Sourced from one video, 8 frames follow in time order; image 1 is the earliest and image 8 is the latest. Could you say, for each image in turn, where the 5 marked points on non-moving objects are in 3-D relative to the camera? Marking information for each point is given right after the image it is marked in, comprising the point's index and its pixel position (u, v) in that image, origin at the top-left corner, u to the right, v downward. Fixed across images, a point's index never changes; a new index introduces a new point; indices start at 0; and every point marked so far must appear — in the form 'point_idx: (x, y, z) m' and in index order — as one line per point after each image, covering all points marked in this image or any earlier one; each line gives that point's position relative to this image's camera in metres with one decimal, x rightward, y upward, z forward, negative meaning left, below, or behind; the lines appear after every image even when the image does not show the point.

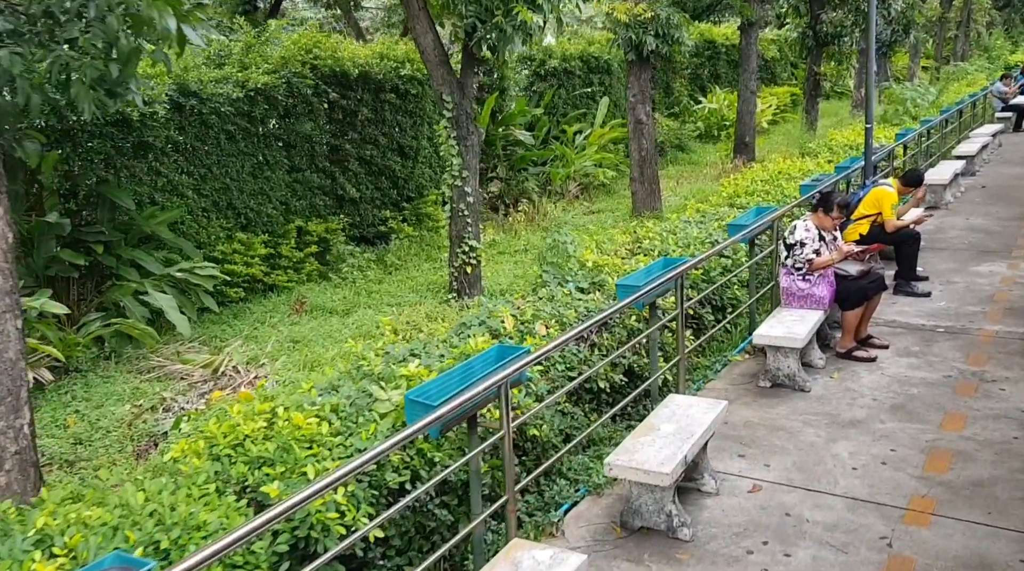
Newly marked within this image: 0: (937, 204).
0: (+4.8, +0.9, +11.0) m
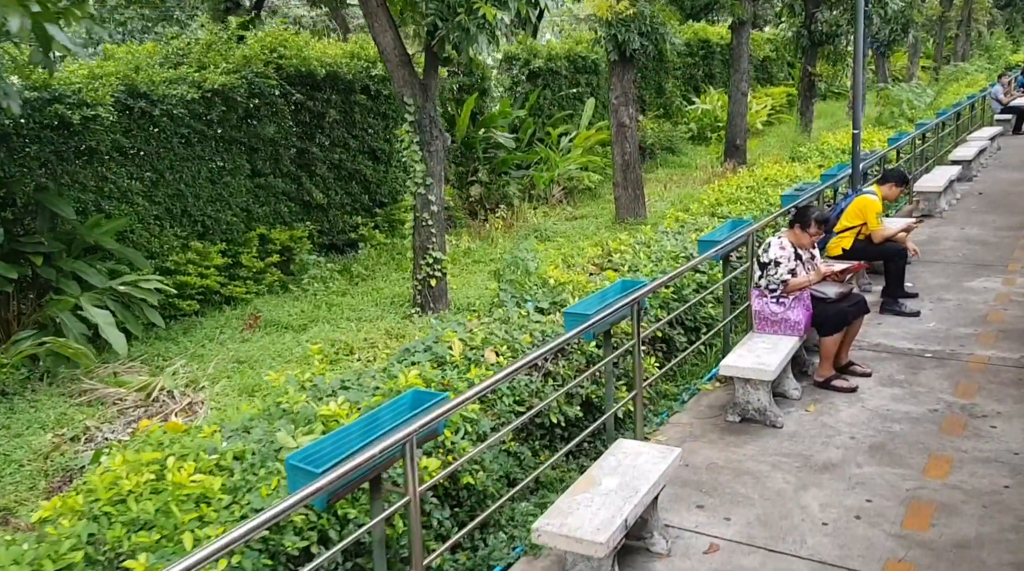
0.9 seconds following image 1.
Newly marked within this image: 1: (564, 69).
0: (+4.5, +0.8, +10.5) m
1: (+0.9, +3.7, +16.7) m
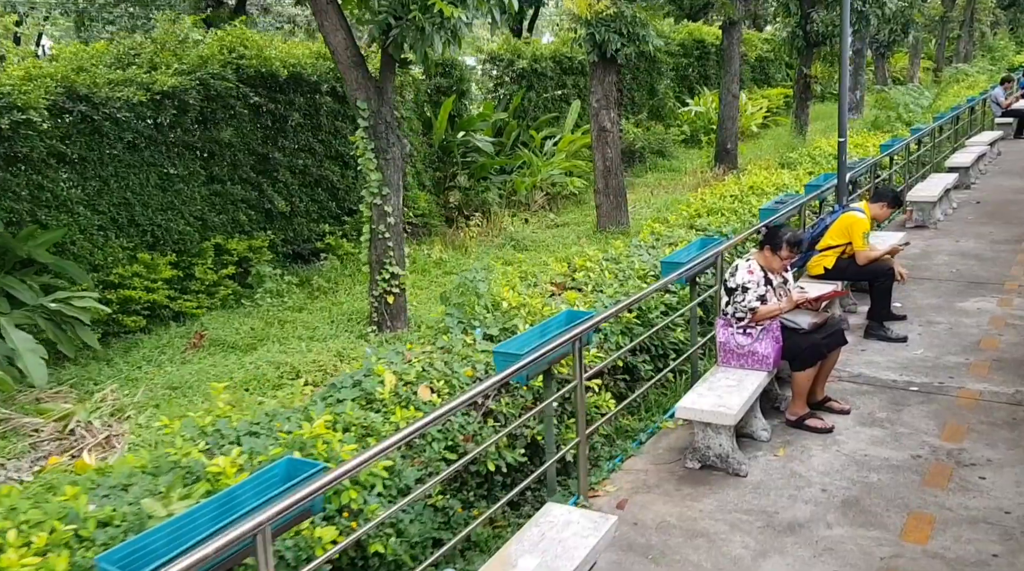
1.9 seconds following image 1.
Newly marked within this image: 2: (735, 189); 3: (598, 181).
0: (+4.2, +0.6, +10.0) m
1: (+0.6, +3.6, +16.2) m
2: (+2.4, +1.0, +10.4) m
3: (+1.0, +1.3, +11.9) m
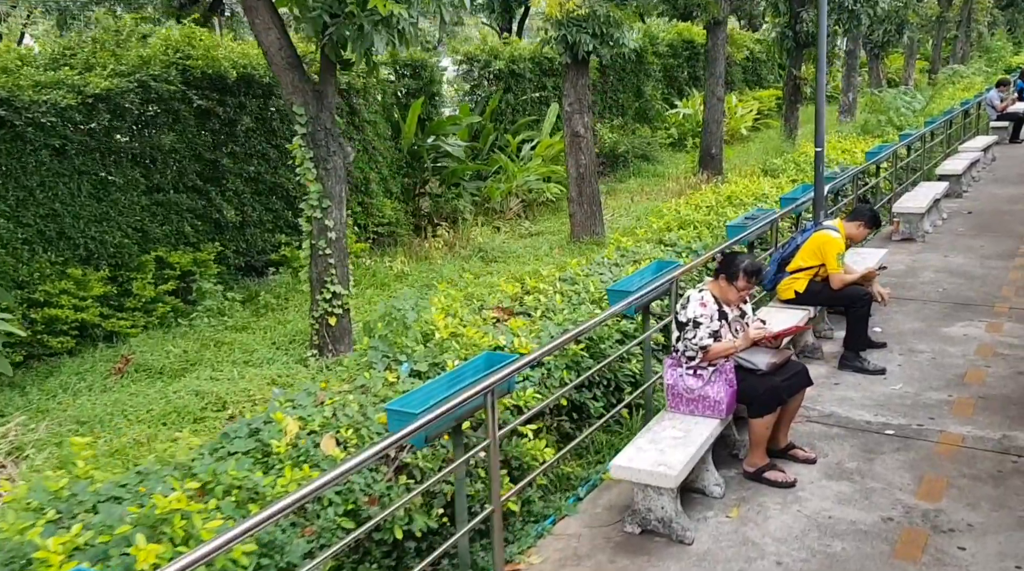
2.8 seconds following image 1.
0: (+3.9, +0.5, +9.4) m
1: (+0.3, +3.4, +15.6) m
2: (+2.0, +0.9, +9.8) m
3: (+0.7, +1.1, +11.3) m
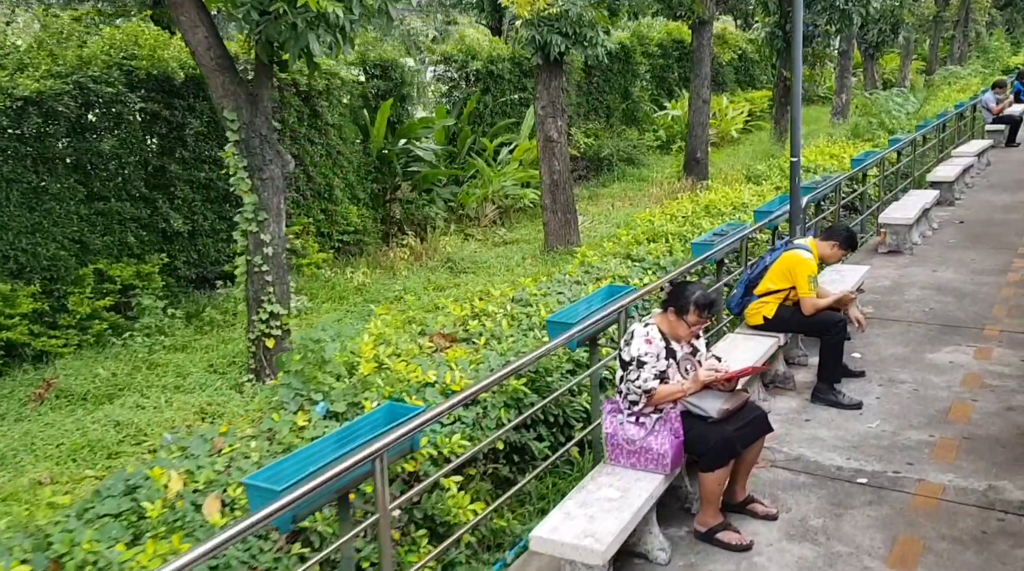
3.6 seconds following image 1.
0: (+3.5, +0.3, +8.9) m
1: (-0.1, +3.3, +15.1) m
2: (+1.7, +0.7, +9.3) m
3: (+0.4, +1.0, +10.8) m
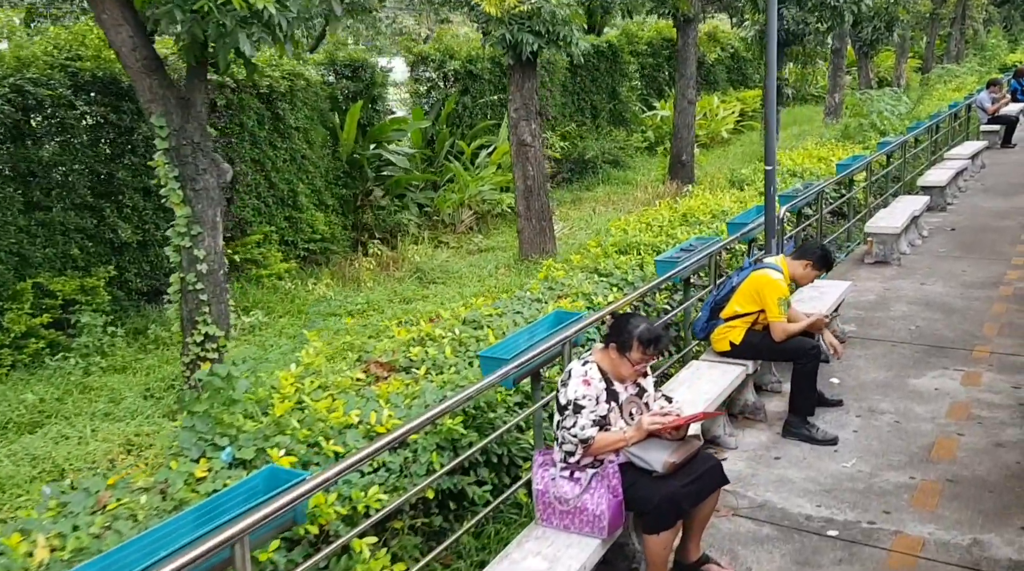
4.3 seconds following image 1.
0: (+3.2, +0.2, +8.4) m
1: (-0.4, +3.2, +14.6) m
2: (+1.4, +0.6, +8.9) m
3: (+0.1, +0.9, +10.4) m
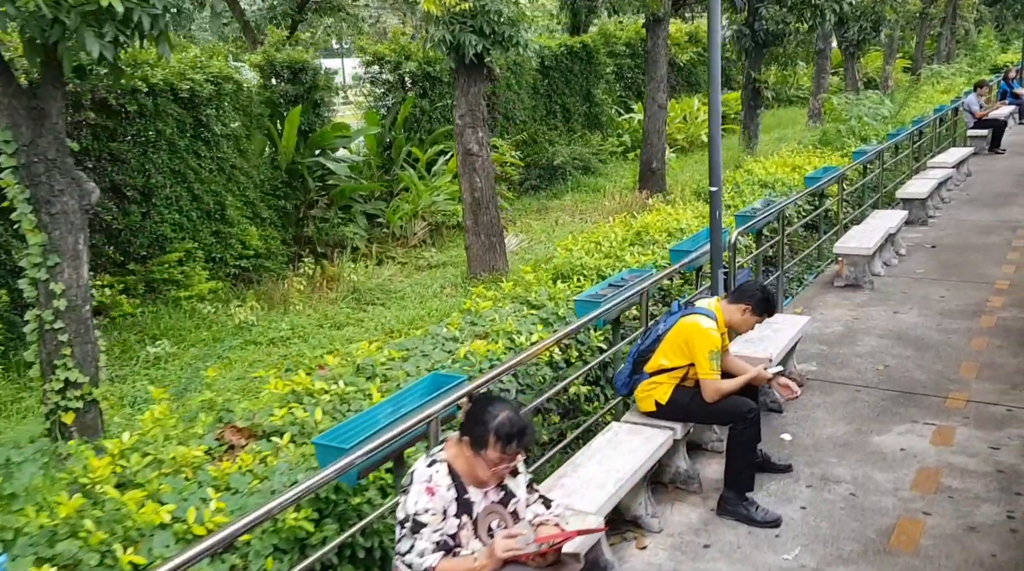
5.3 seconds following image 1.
0: (+2.7, 0.0, +7.7) m
1: (-0.9, +3.0, +13.9) m
2: (+0.9, +0.4, +8.1) m
3: (-0.5, +0.7, +9.6) m
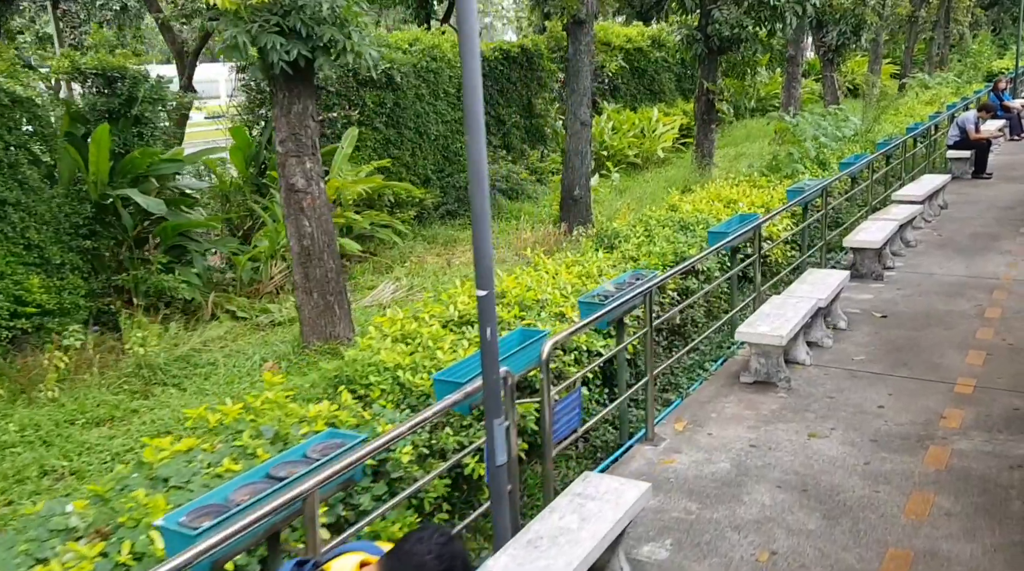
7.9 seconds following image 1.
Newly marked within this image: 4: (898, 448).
0: (+1.5, -0.5, +5.7) m
1: (-2.2, +2.4, +11.8) m
2: (-0.3, -0.1, +6.1) m
3: (-1.7, +0.1, +7.6) m
4: (+1.9, -0.8, +4.8) m
